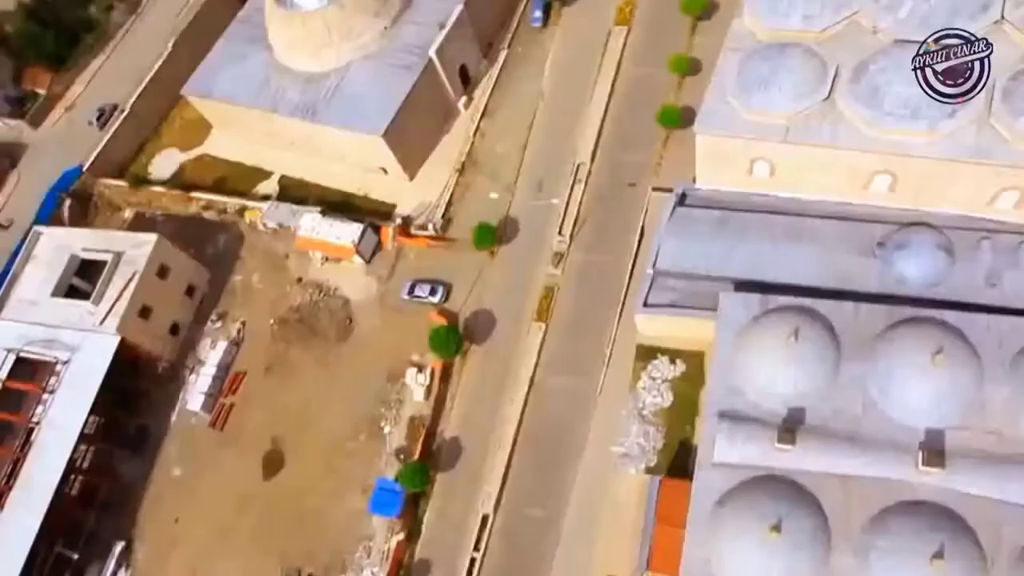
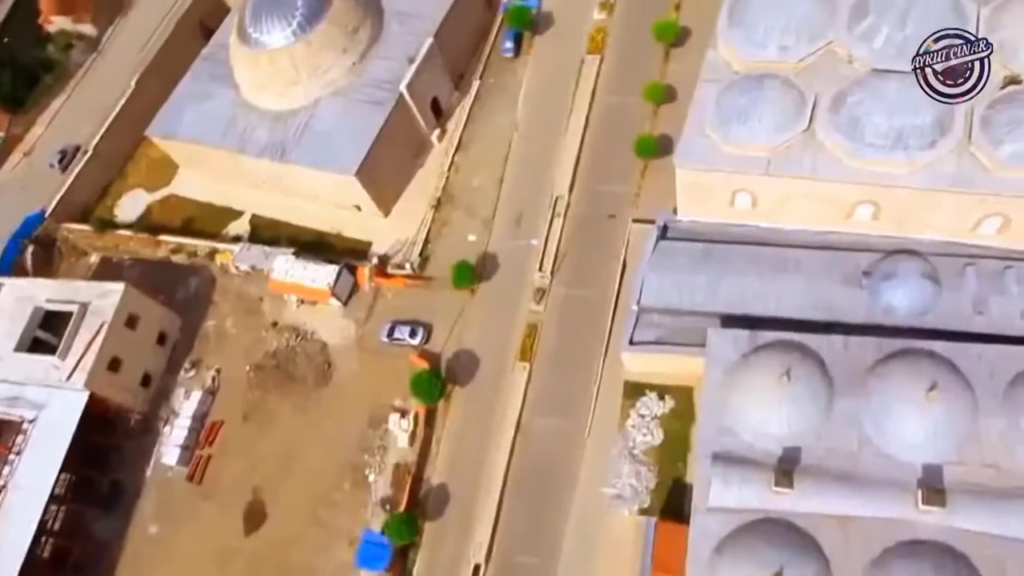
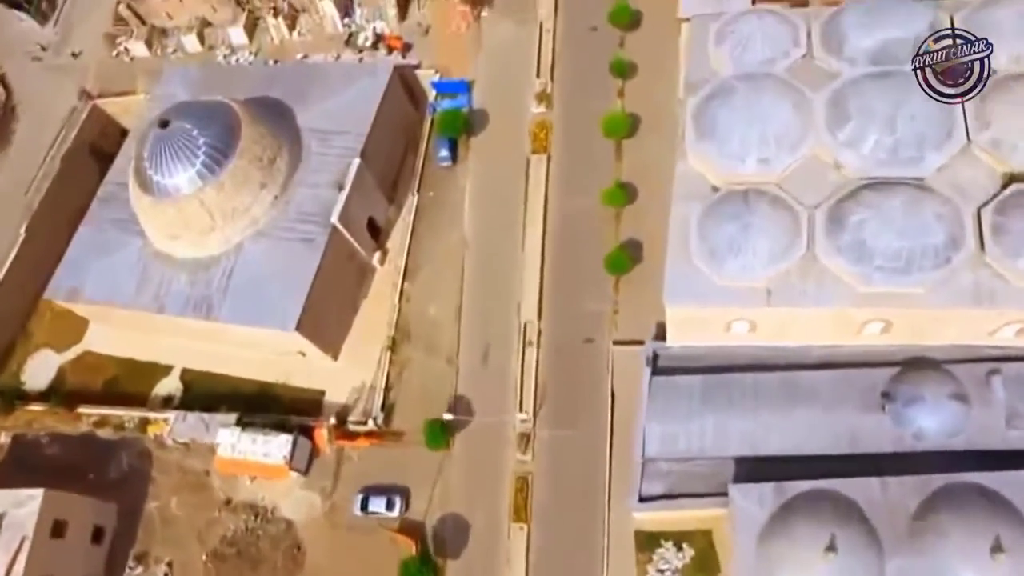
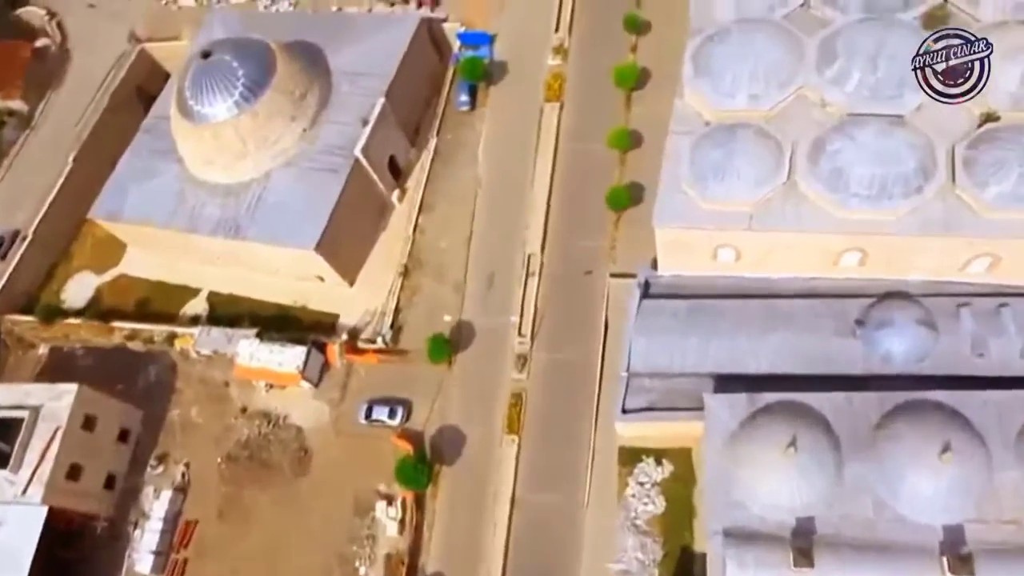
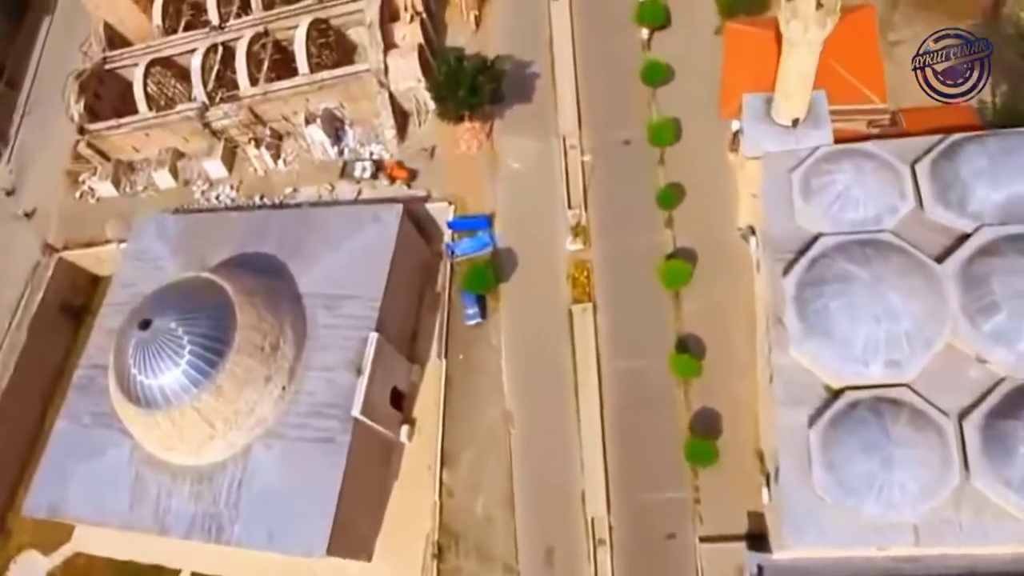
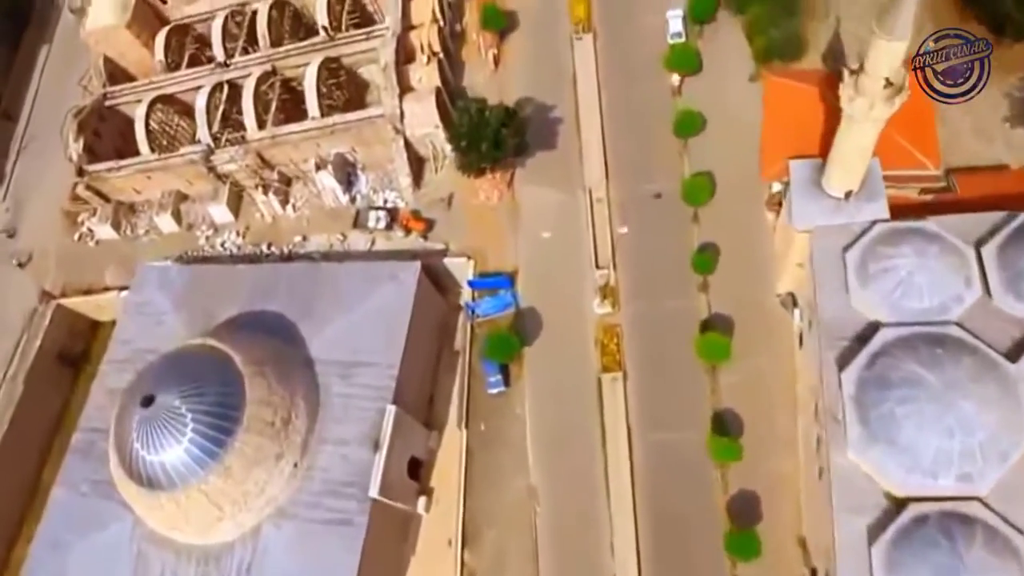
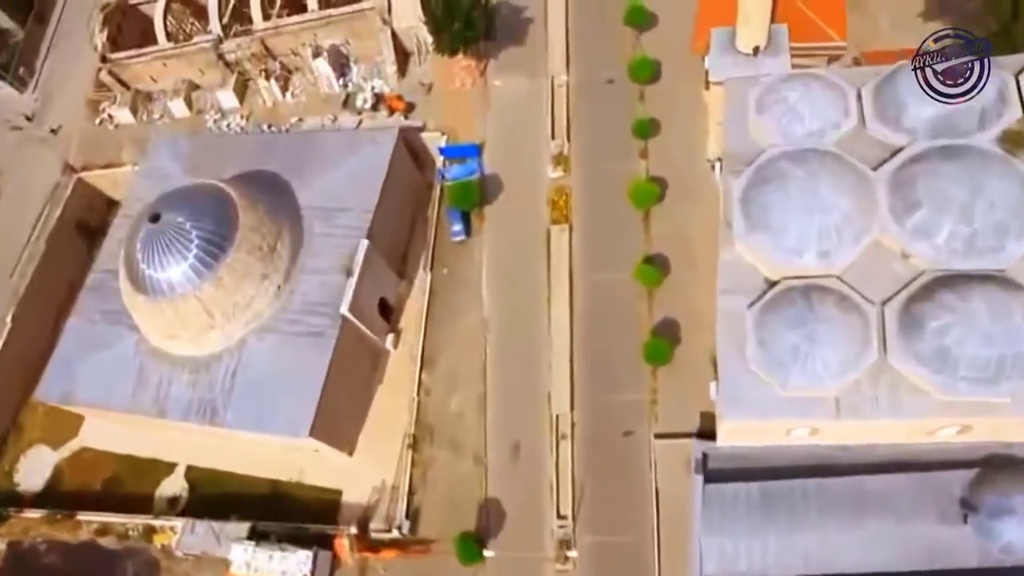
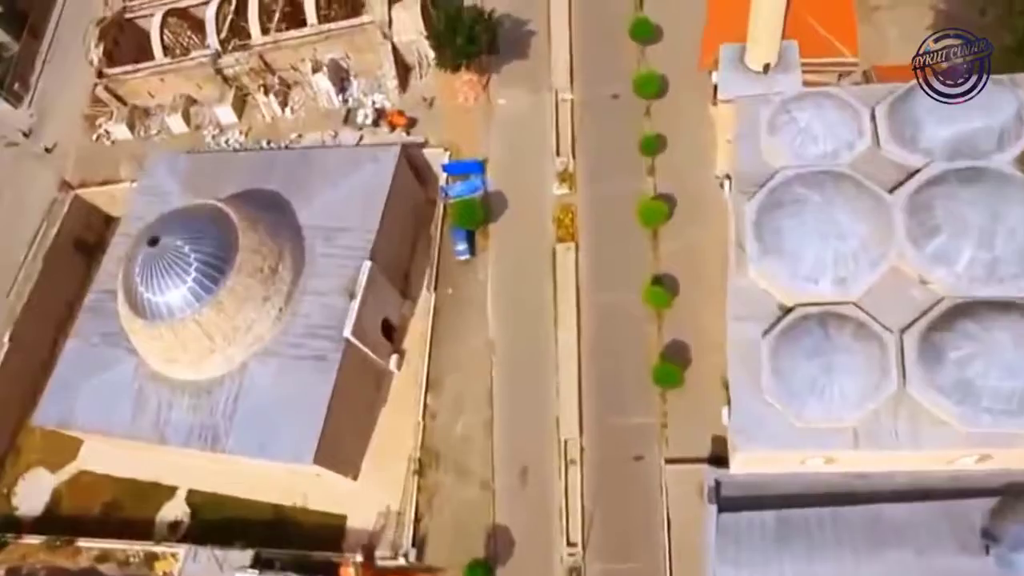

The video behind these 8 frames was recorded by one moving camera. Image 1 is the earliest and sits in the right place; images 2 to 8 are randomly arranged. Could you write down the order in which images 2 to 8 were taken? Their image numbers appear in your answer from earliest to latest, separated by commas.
2, 4, 3, 7, 8, 5, 6
